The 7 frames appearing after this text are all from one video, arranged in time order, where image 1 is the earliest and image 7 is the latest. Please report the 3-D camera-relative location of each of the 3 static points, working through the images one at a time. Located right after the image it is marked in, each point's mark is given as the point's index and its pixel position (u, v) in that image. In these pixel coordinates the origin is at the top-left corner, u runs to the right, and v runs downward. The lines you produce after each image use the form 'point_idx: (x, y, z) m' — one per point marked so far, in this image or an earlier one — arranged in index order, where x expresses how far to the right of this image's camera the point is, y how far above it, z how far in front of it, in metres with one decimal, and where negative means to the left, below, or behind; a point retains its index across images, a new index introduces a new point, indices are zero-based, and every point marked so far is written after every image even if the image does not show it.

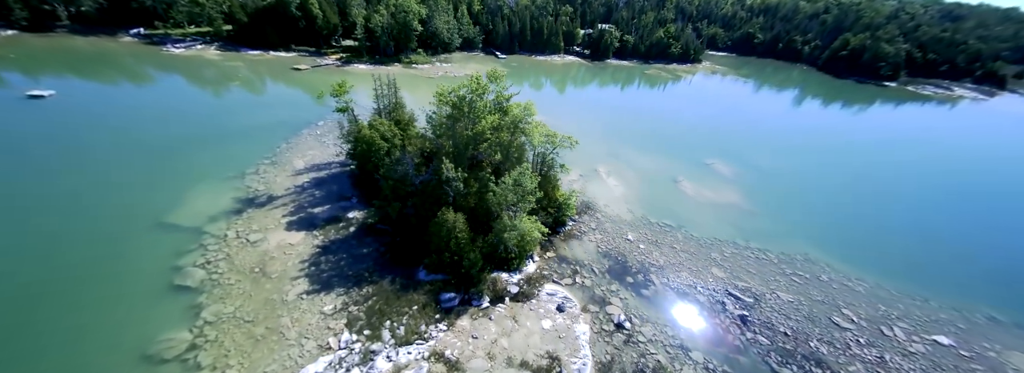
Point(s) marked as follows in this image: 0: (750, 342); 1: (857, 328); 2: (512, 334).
0: (+13.3, -8.6, +17.3) m
1: (+20.9, -8.5, +18.6) m
2: (0.0, -7.7, +16.1) m
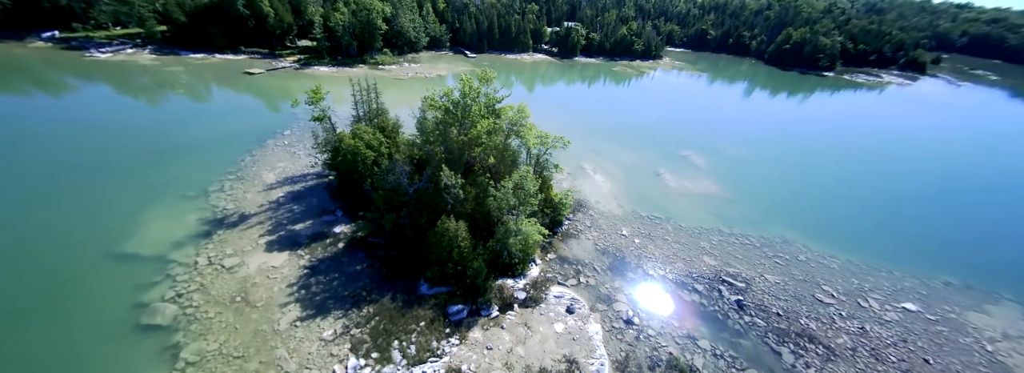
0: (+13.9, -8.1, +18.2) m
1: (+21.3, -7.6, +20.2) m
2: (+0.7, -7.9, +15.7) m
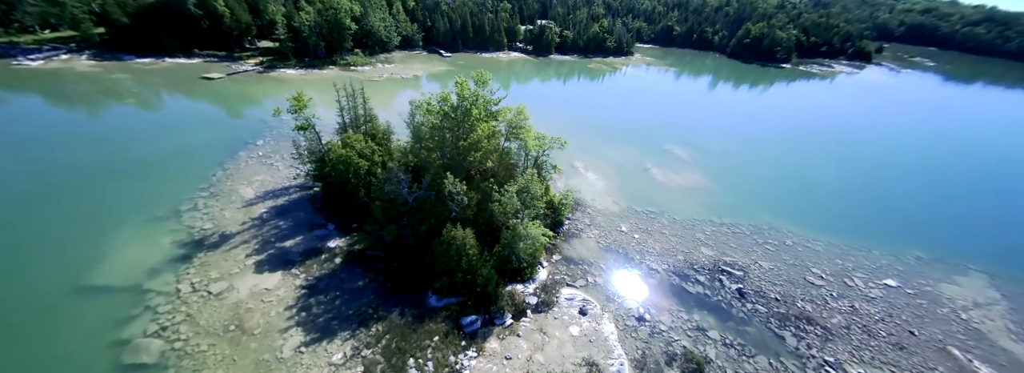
0: (+14.6, -7.6, +18.9) m
1: (+21.8, -6.7, +21.5) m
2: (+1.6, -8.1, +15.5) m
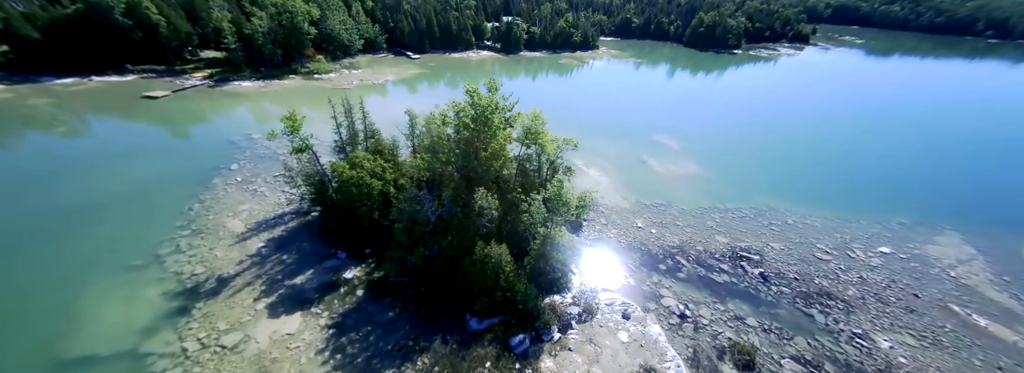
0: (+16.8, -6.8, +19.7) m
1: (+23.7, -5.3, +22.8) m
2: (+4.3, -8.4, +15.2) m
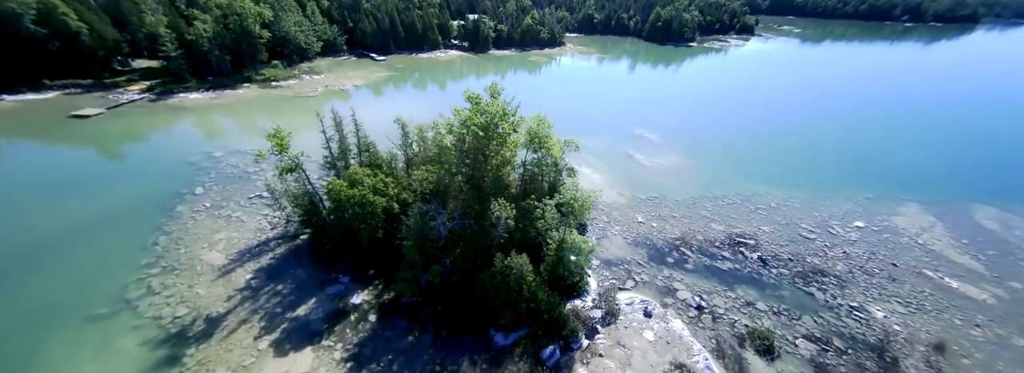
0: (+17.8, -6.0, +20.8) m
1: (+24.2, -4.0, +24.5) m
2: (+5.9, -8.5, +15.2) m
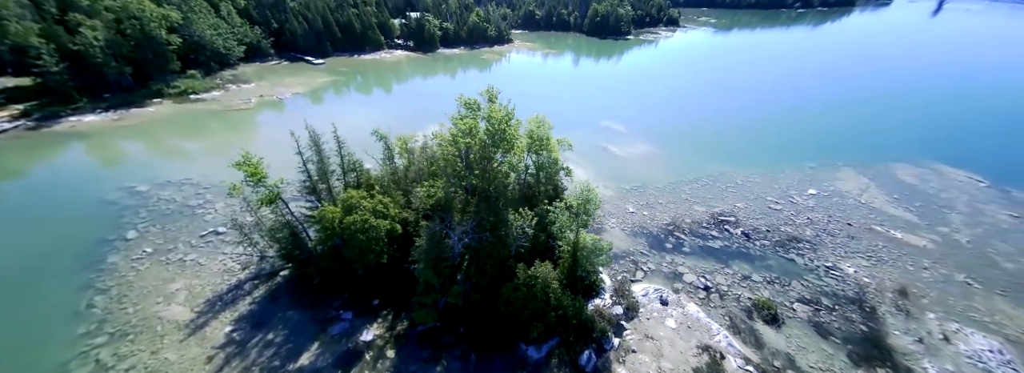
0: (+18.3, -4.5, +22.8) m
1: (+23.9, -1.8, +27.3) m
2: (+7.6, -8.2, +15.6) m
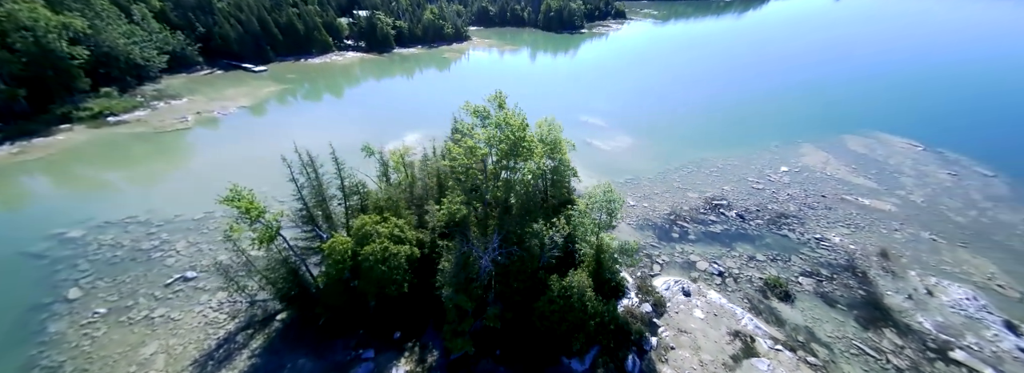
0: (+19.0, -3.2, +24.1) m
1: (+23.8, +0.1, +29.2) m
2: (+9.6, -8.0, +15.9) m
